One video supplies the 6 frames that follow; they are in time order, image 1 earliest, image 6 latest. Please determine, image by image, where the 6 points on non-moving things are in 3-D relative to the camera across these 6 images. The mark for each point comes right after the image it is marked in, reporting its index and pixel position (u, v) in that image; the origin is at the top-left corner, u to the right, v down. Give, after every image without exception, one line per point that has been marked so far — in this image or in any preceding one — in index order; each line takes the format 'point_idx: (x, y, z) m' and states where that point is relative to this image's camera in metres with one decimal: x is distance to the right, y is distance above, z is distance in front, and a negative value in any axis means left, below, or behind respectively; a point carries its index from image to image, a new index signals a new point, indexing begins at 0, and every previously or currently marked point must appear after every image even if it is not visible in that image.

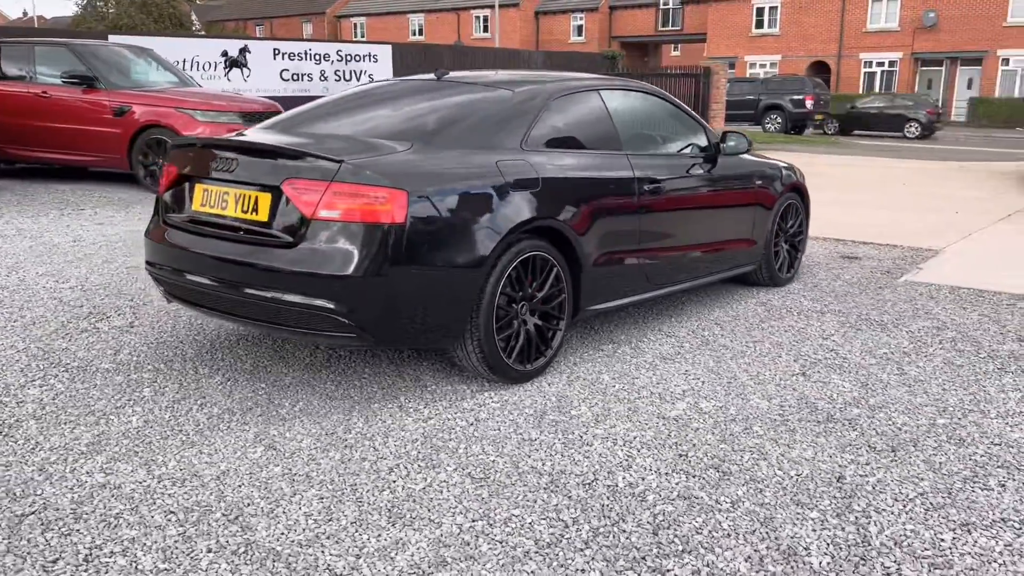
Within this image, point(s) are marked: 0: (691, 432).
0: (+0.7, -0.6, +3.3) m
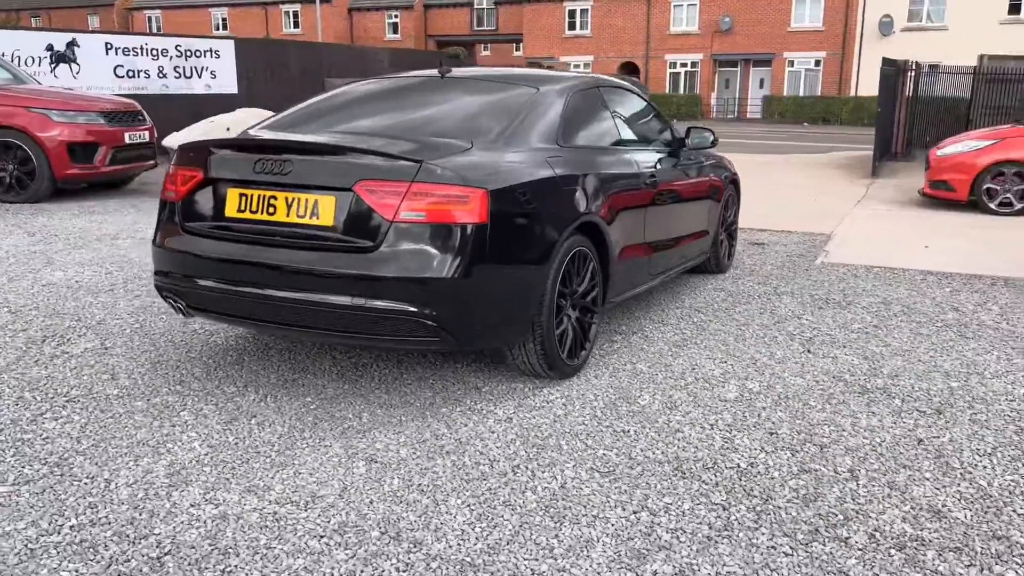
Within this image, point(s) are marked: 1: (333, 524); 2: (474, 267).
0: (+1.0, -0.5, +3.5) m
1: (-0.5, -0.7, +2.6) m
2: (-0.1, +0.1, +3.3) m
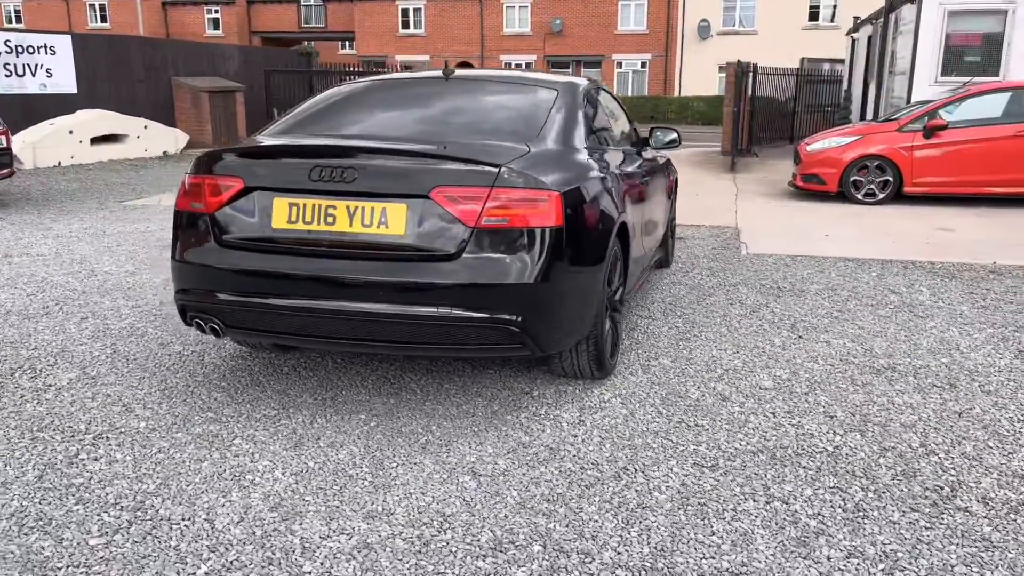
0: (+1.3, -0.5, +3.7) m
1: (-0.1, -0.7, +2.5) m
2: (+0.2, +0.1, +3.3) m
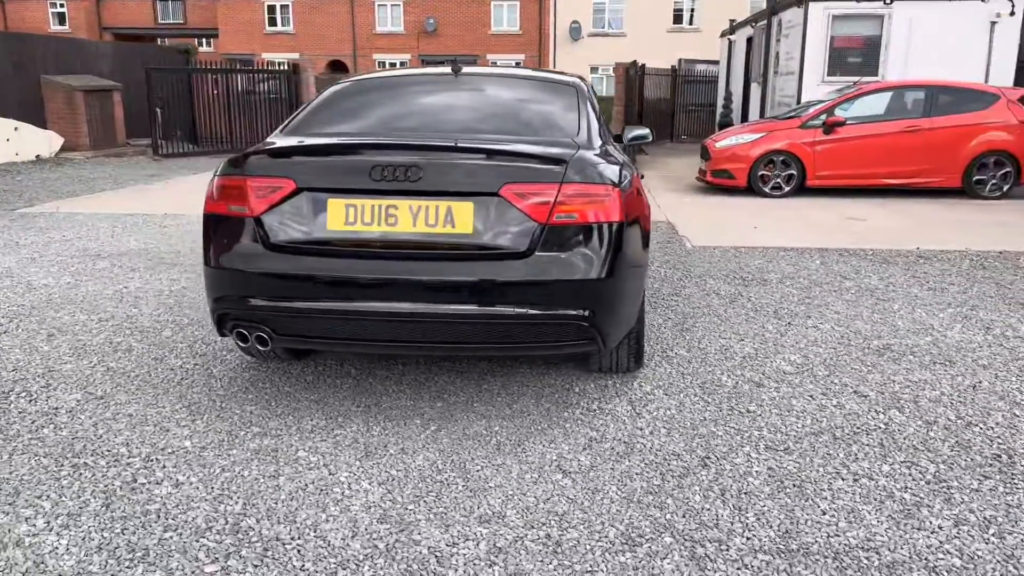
0: (+1.4, -0.4, +3.9) m
1: (+0.3, -0.7, +2.5) m
2: (+0.4, +0.1, +3.3) m
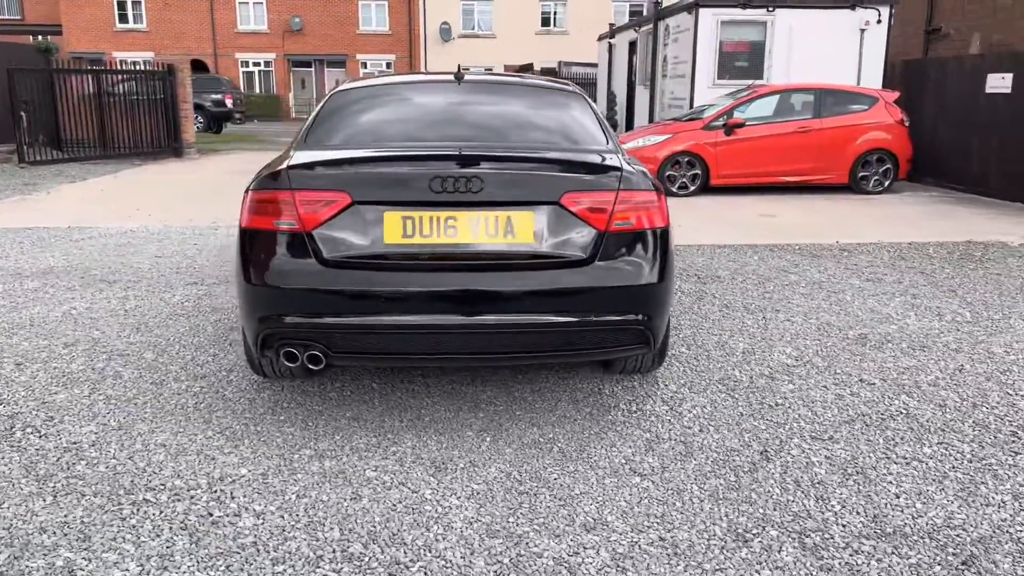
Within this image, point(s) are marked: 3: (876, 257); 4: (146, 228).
0: (+1.5, -0.4, +4.1) m
1: (+0.6, -0.7, +2.6) m
2: (+0.6, +0.1, +3.4) m
3: (+3.1, +0.3, +7.3) m
4: (-3.8, +0.6, +8.8) m
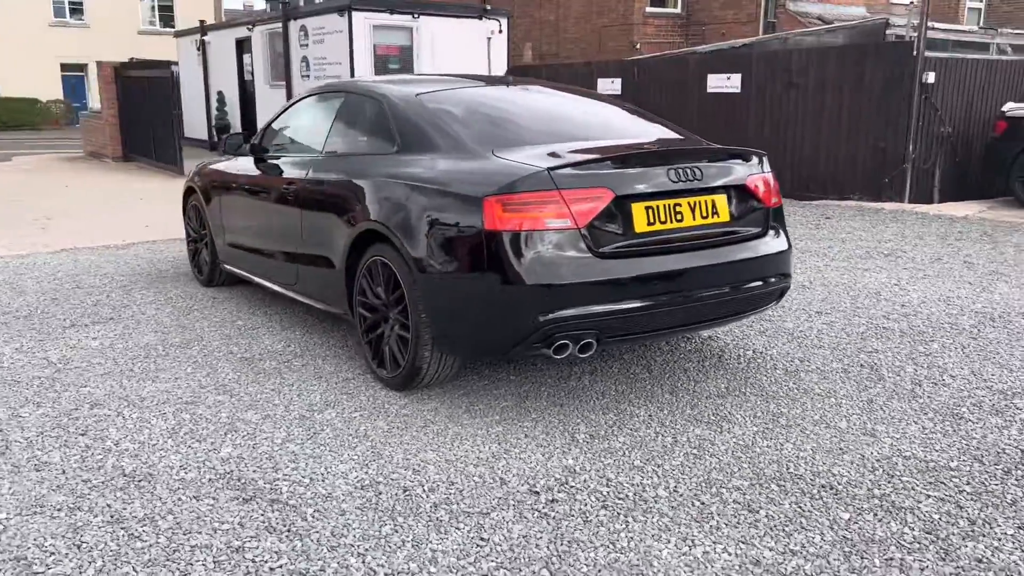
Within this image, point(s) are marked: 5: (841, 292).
0: (+1.7, -0.1, +5.3) m
1: (+1.8, -0.5, +3.5) m
2: (+1.2, +0.2, +4.2) m
3: (+1.4, +0.6, +8.8) m
4: (-5.3, +0.1, +6.6) m
5: (+2.3, 0.0, +5.8) m
